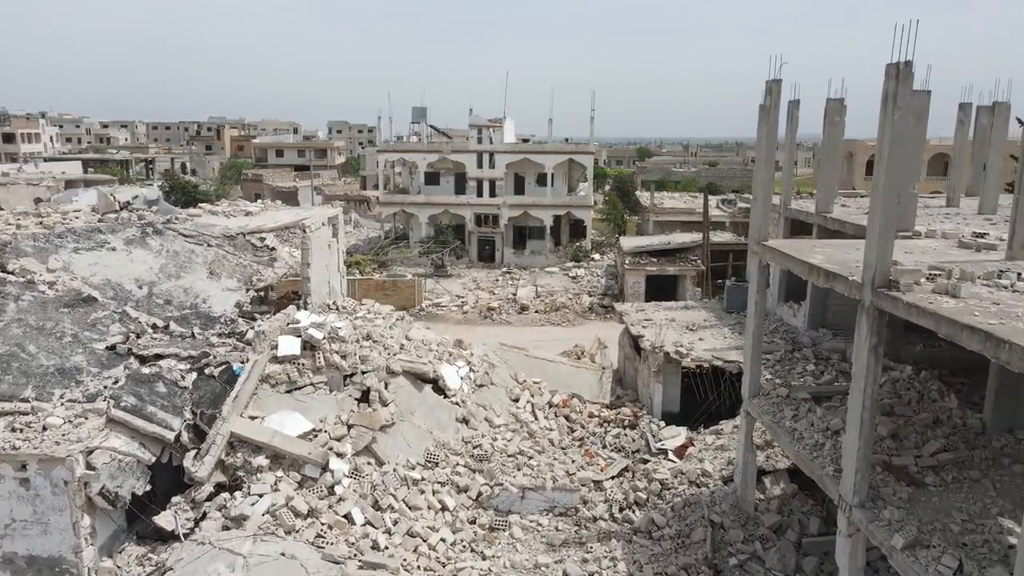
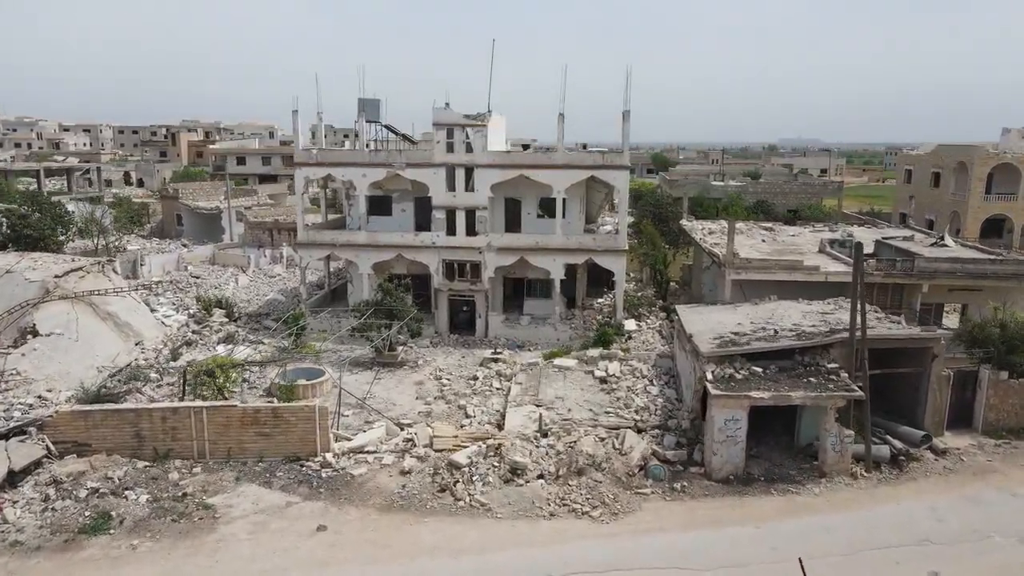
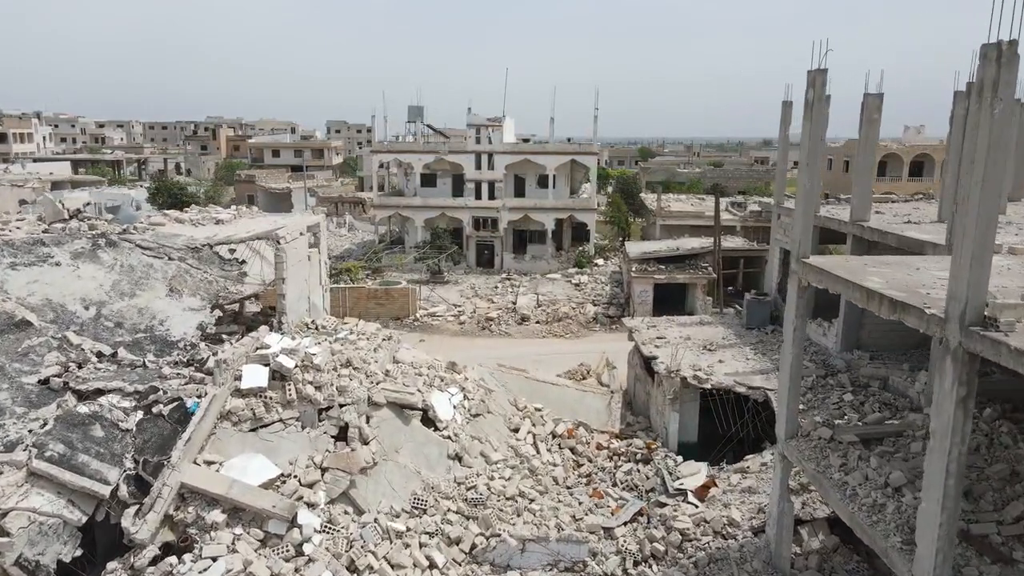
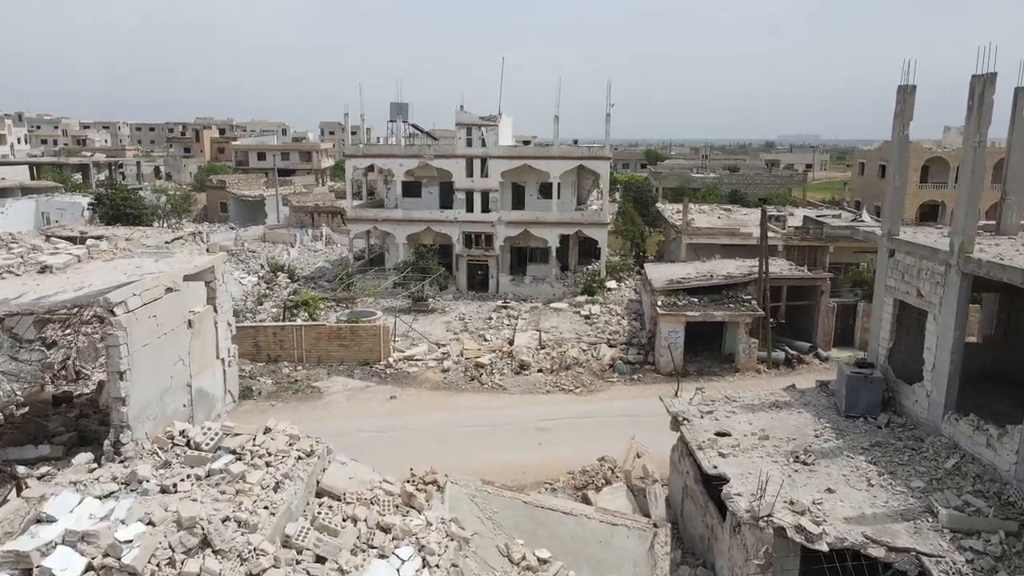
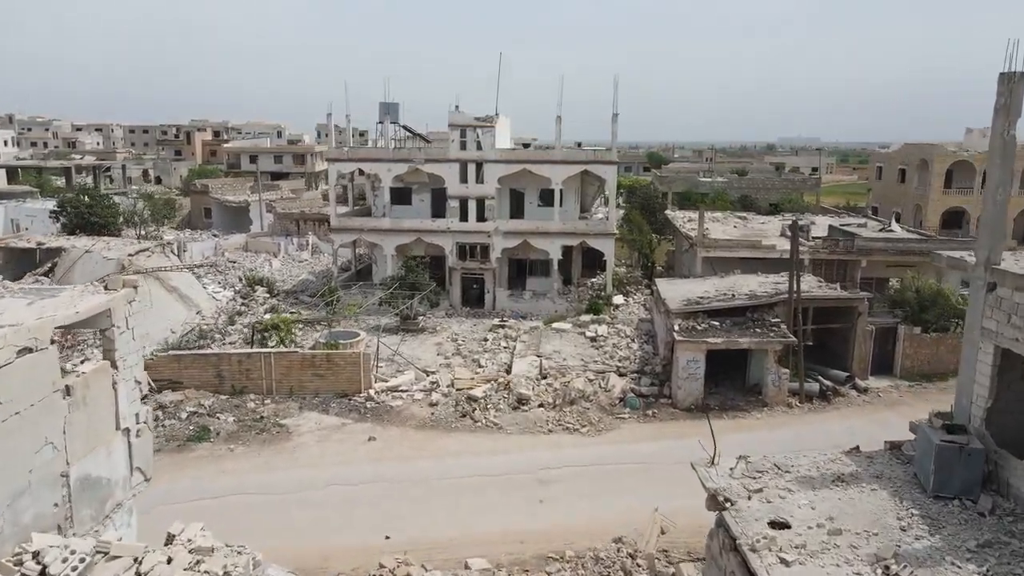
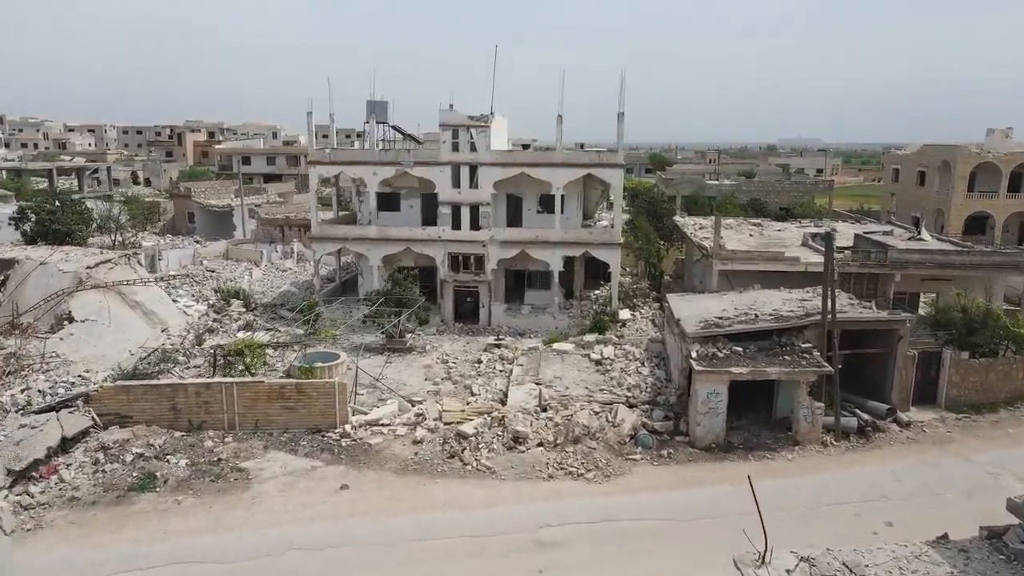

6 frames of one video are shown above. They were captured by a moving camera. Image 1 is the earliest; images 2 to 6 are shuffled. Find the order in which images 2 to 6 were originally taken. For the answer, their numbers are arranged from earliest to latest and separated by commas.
3, 4, 5, 6, 2
